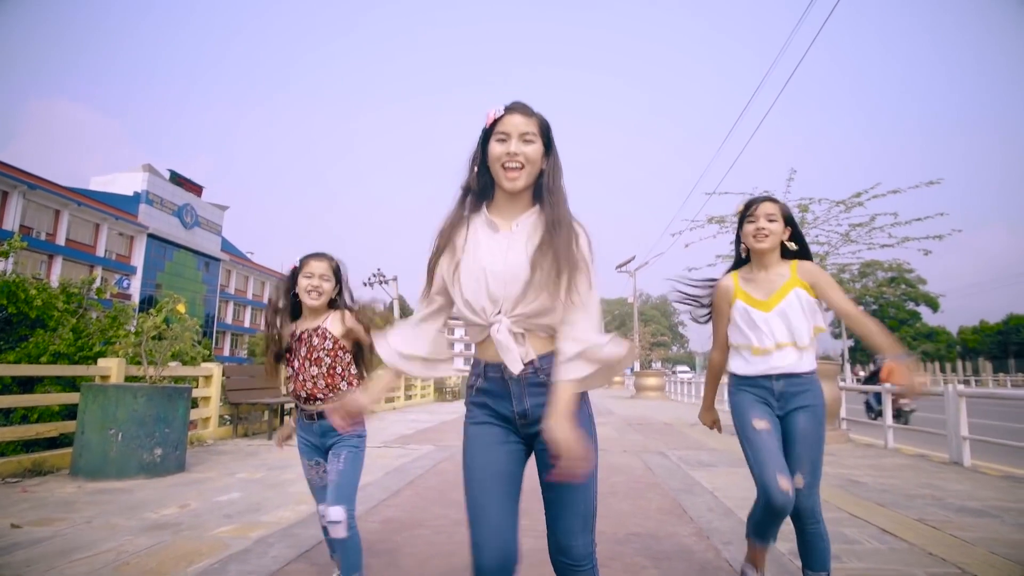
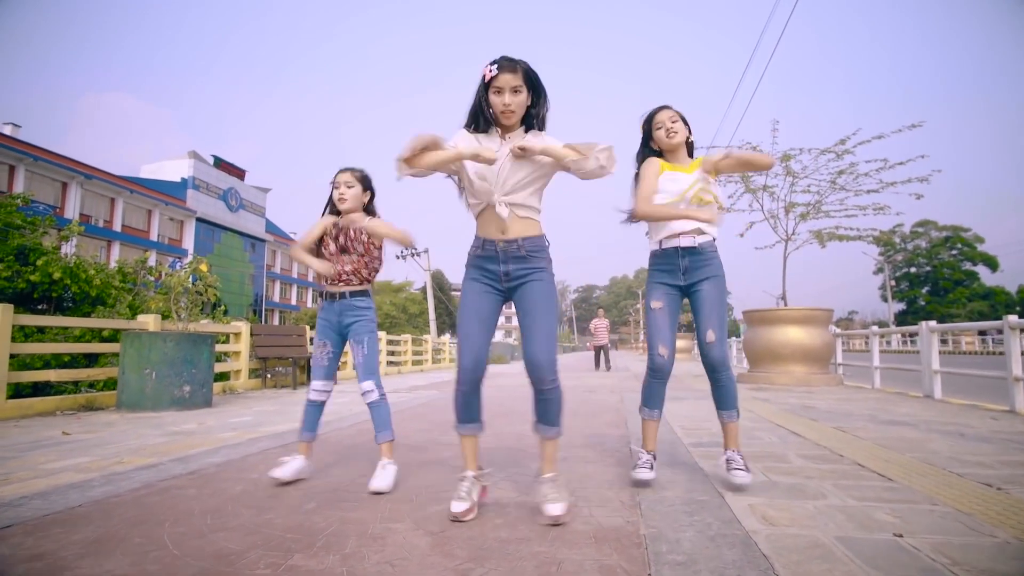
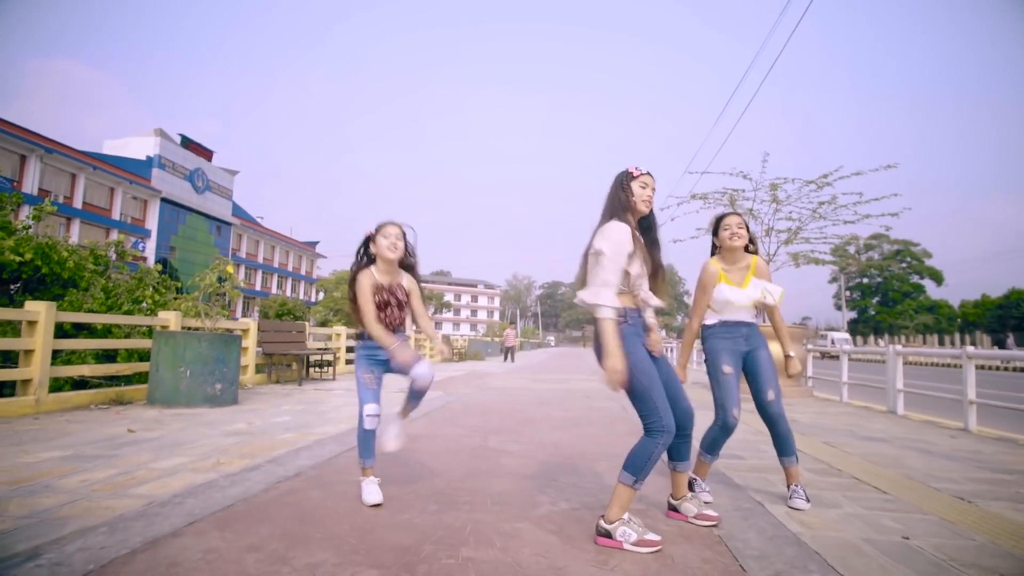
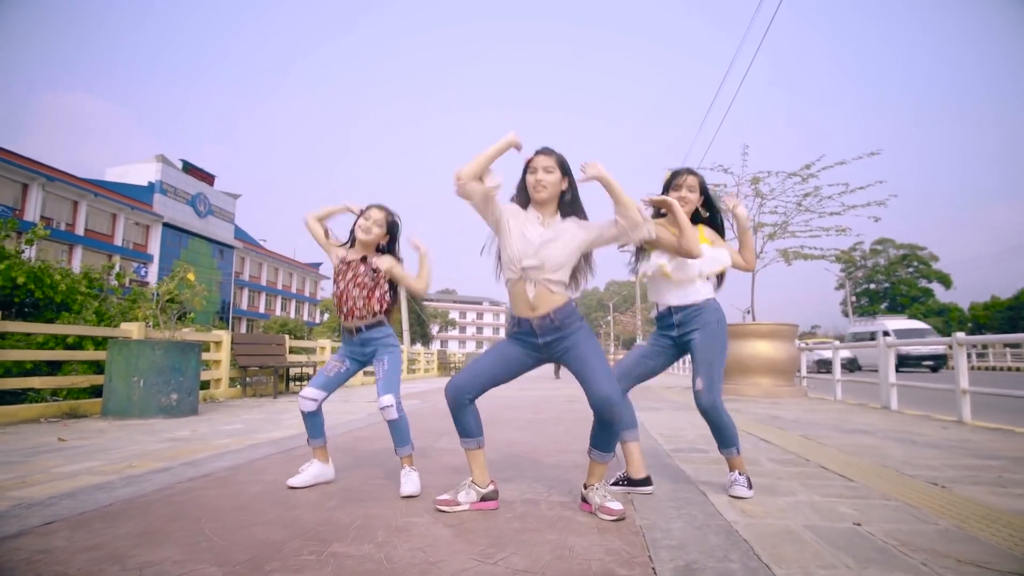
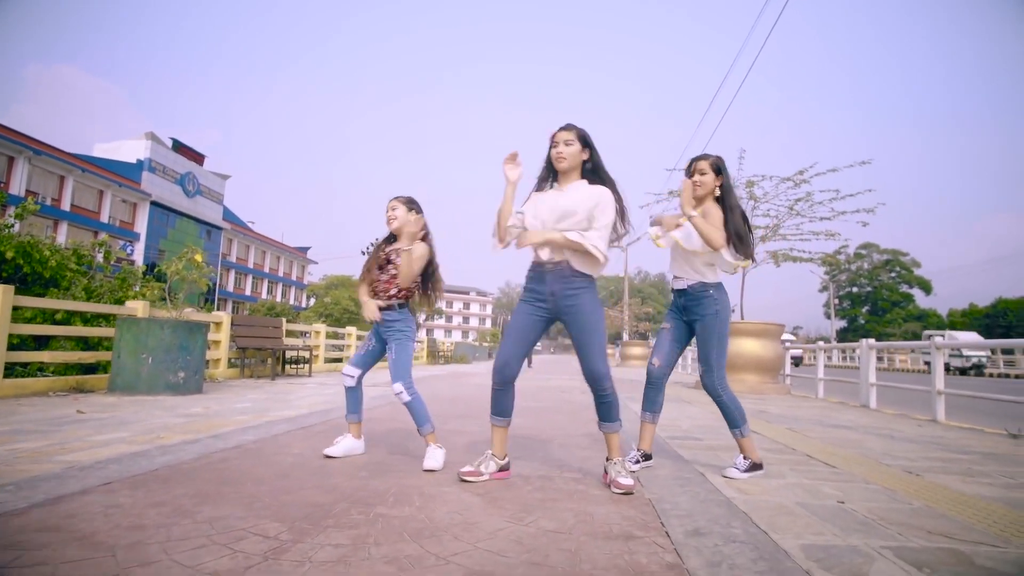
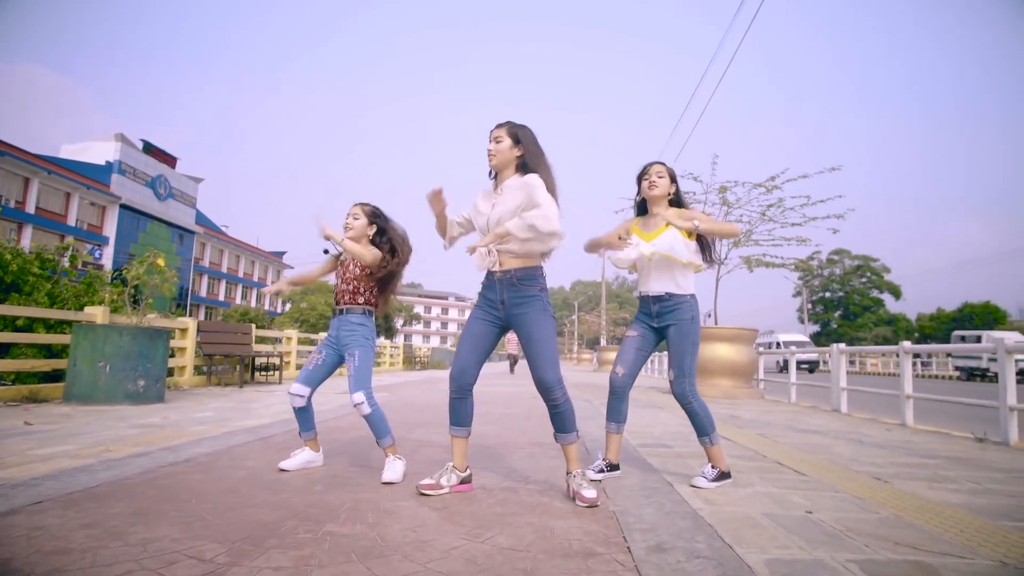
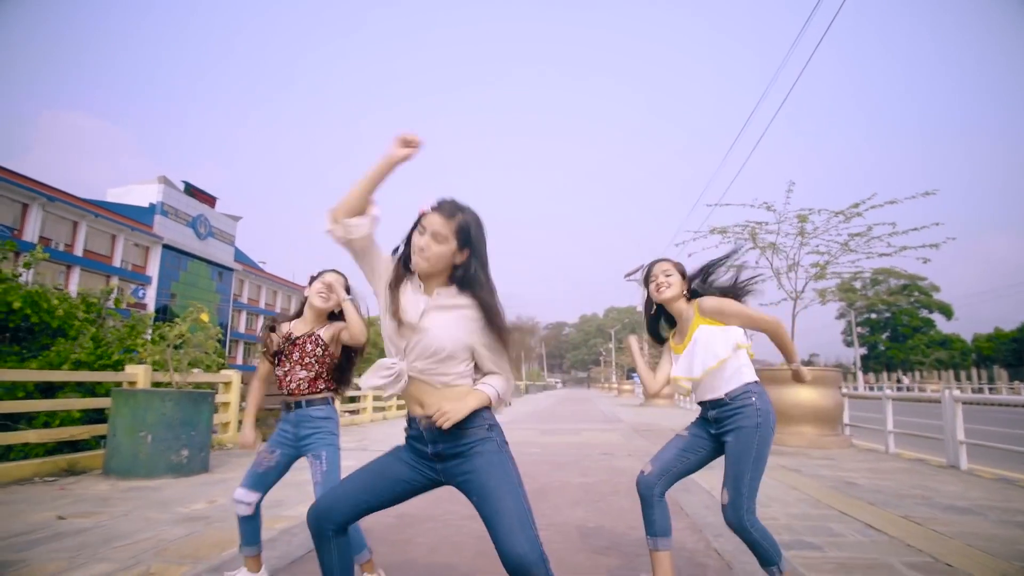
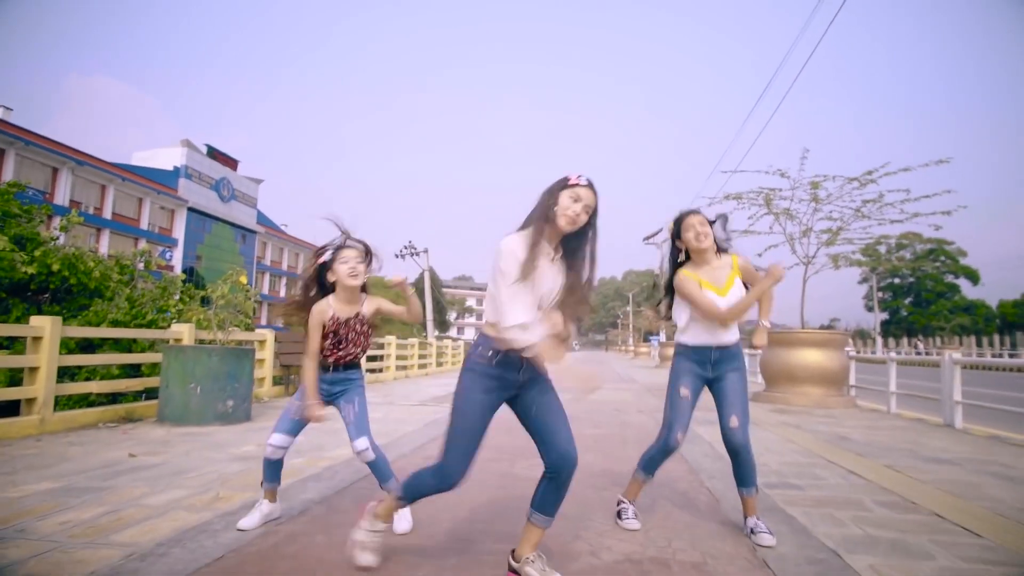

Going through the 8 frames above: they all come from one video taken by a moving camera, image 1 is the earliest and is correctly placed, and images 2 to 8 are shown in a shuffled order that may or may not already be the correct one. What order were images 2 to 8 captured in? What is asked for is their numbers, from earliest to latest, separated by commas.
7, 8, 3, 5, 6, 4, 2
